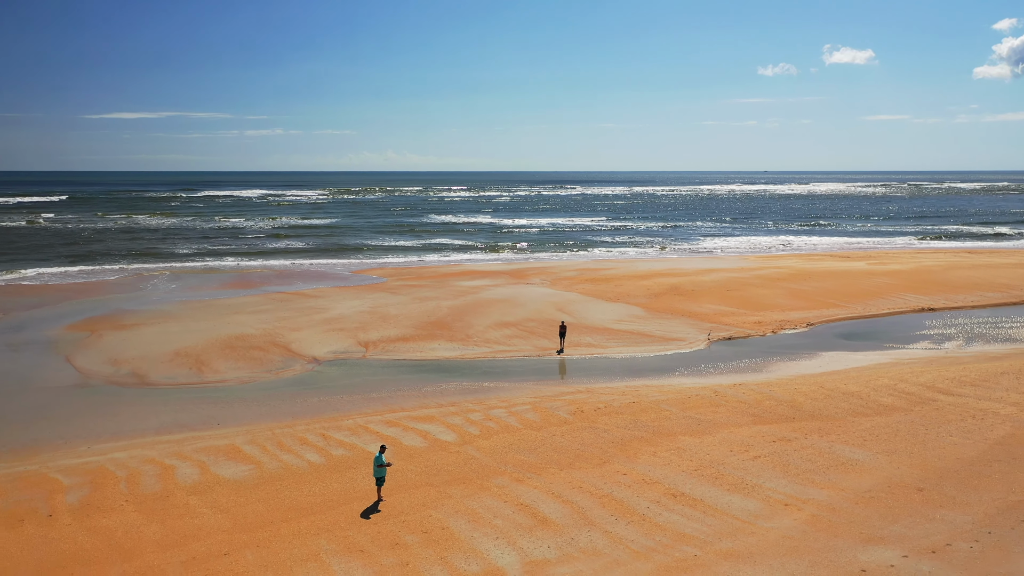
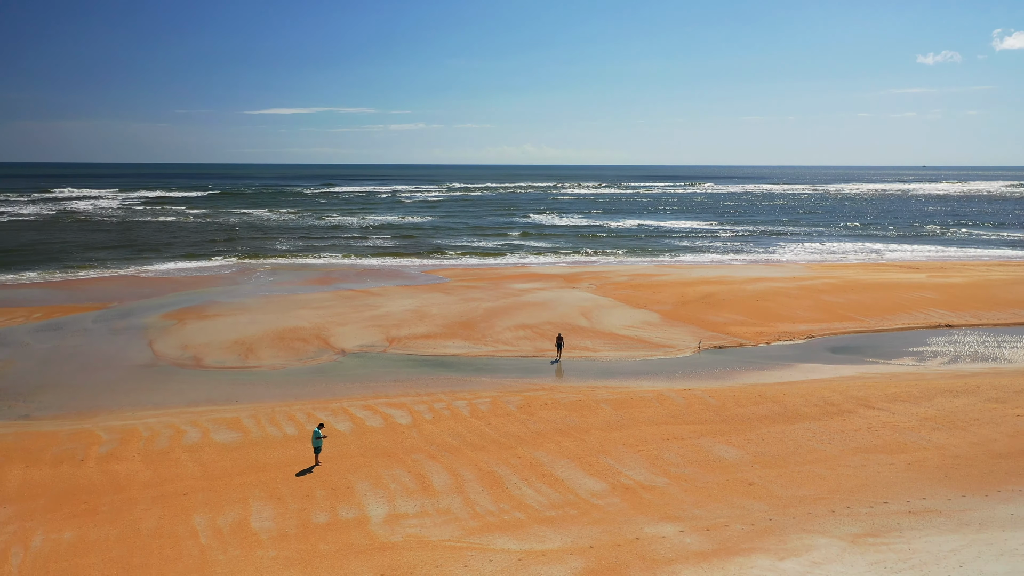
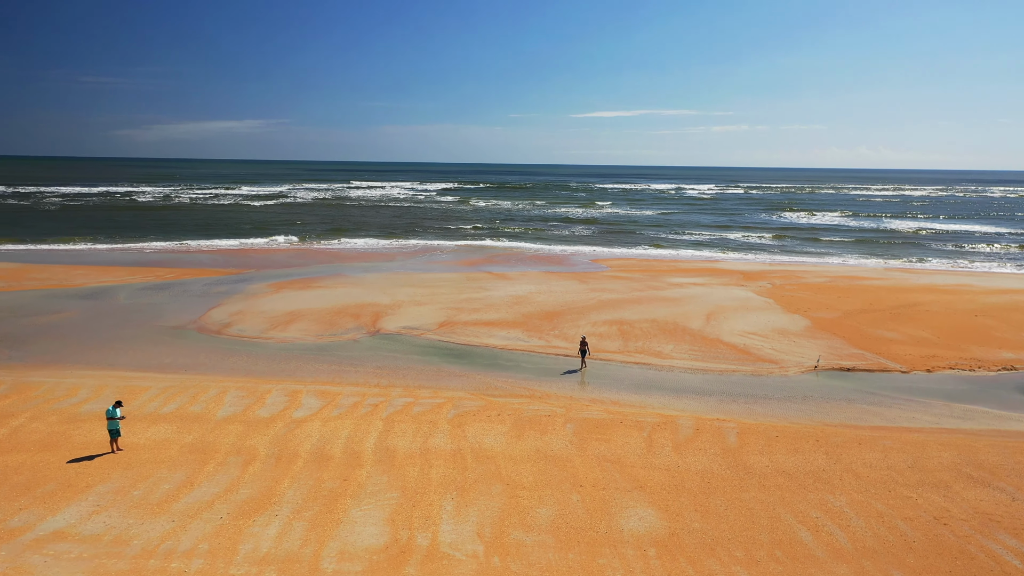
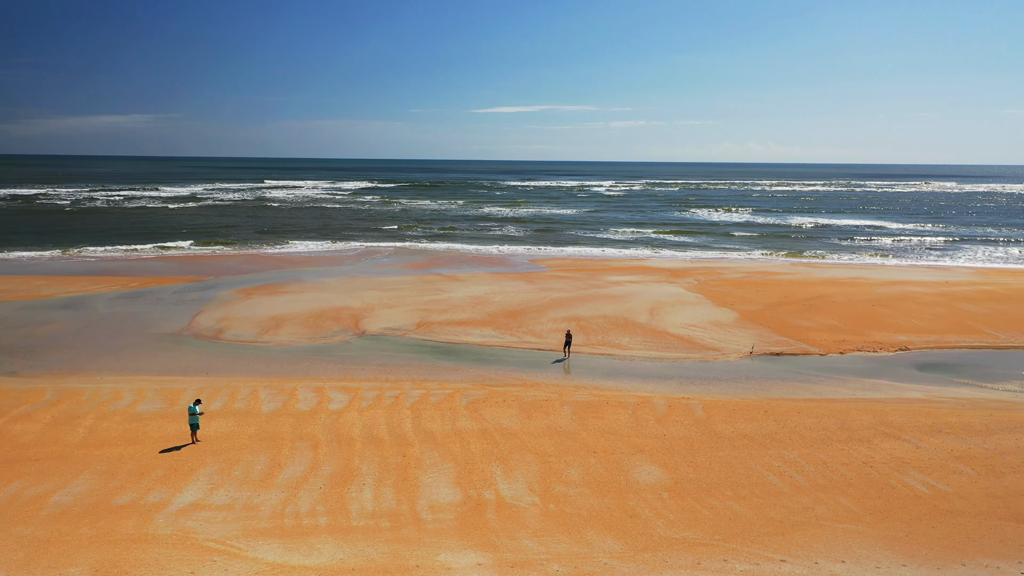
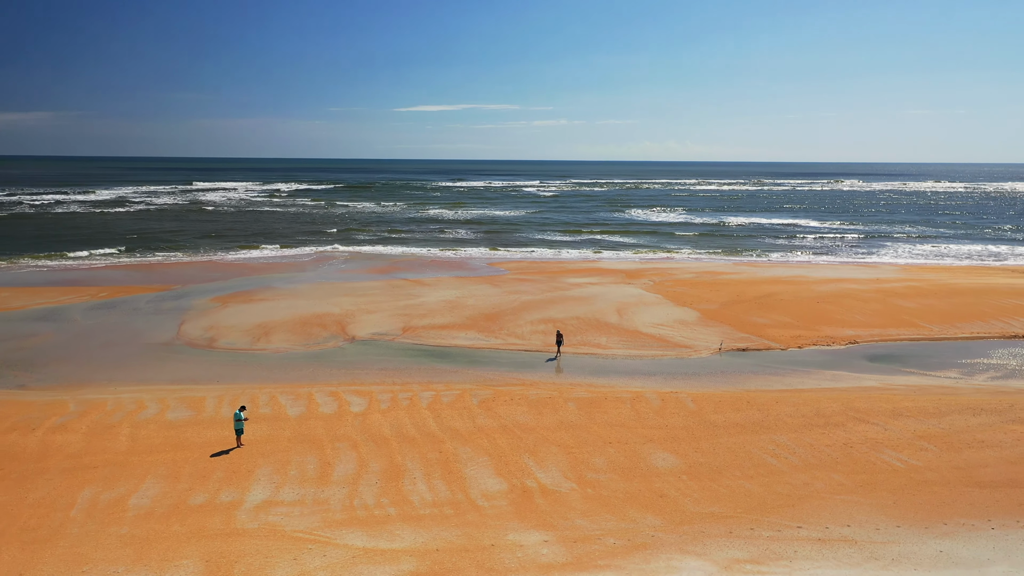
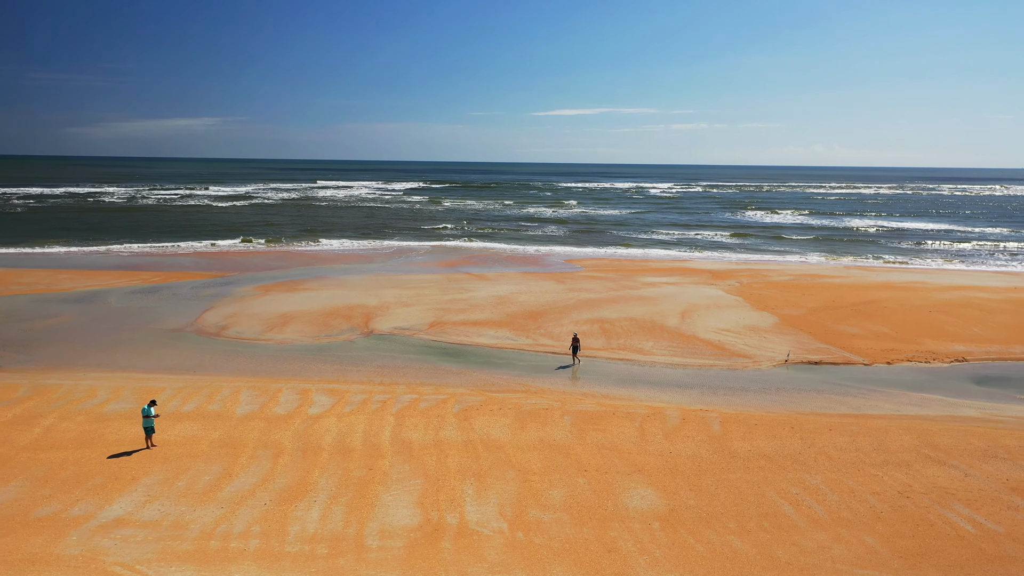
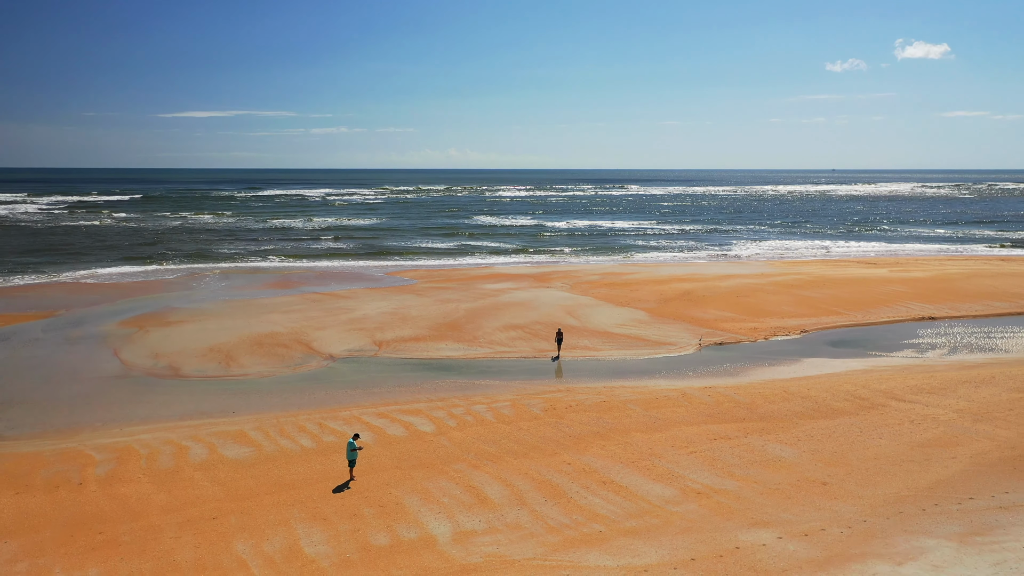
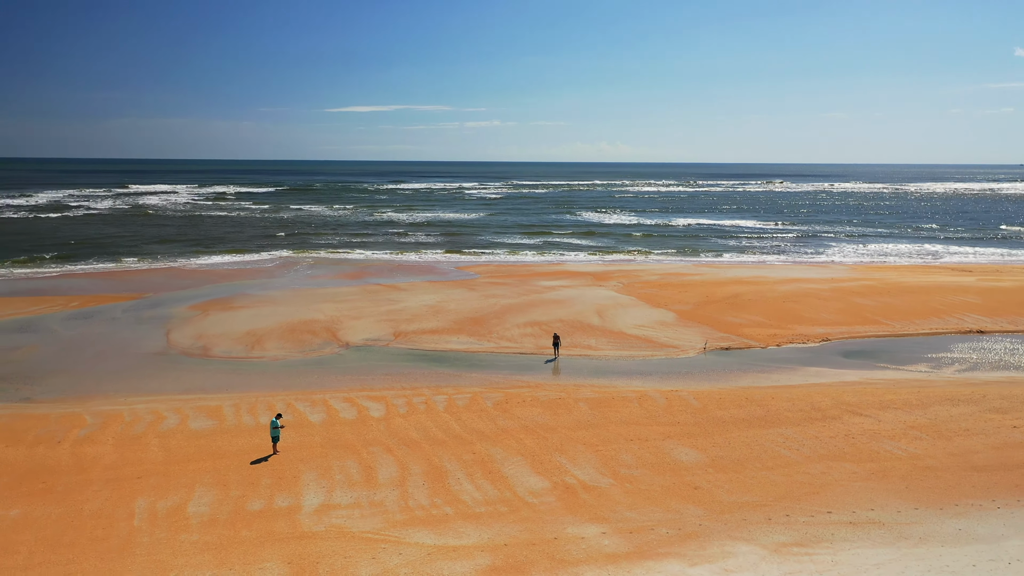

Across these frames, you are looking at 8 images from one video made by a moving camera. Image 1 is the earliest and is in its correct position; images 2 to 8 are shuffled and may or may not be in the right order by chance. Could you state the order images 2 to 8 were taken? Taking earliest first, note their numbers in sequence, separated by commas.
7, 2, 8, 5, 4, 6, 3
